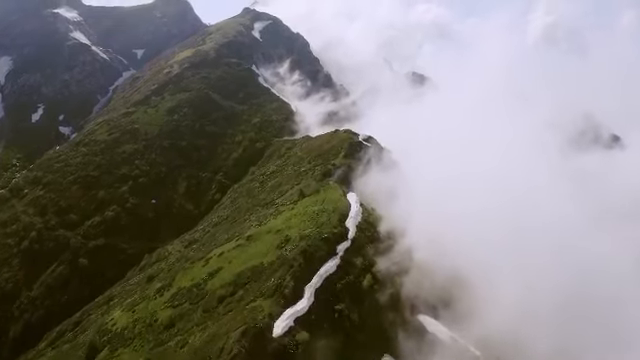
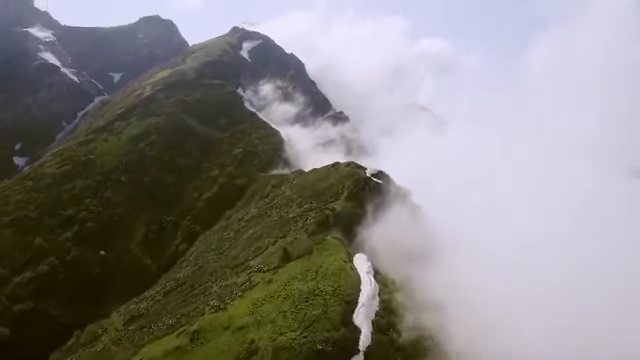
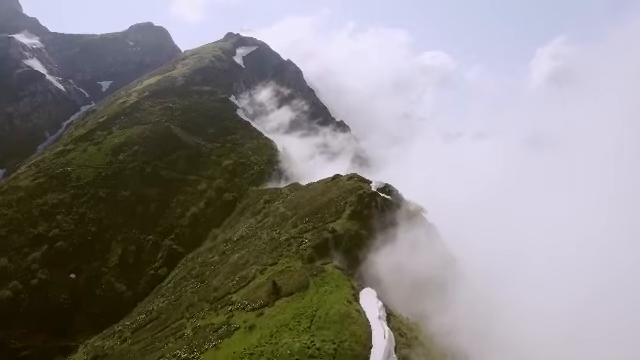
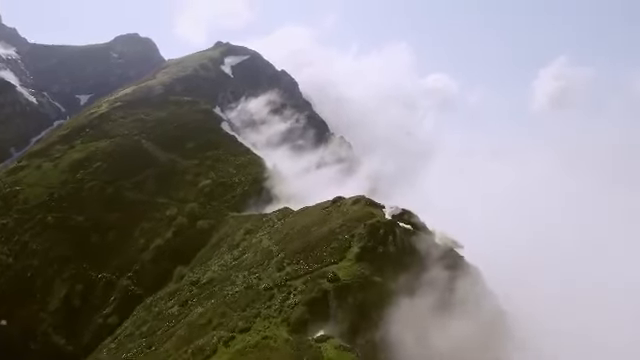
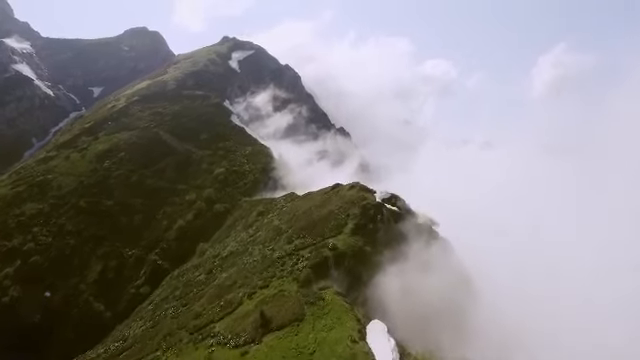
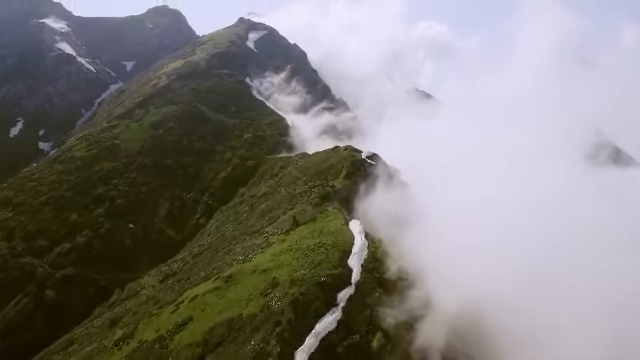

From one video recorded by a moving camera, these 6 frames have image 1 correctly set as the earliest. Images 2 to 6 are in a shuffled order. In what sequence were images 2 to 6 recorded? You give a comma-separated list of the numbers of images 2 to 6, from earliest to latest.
6, 2, 3, 5, 4
